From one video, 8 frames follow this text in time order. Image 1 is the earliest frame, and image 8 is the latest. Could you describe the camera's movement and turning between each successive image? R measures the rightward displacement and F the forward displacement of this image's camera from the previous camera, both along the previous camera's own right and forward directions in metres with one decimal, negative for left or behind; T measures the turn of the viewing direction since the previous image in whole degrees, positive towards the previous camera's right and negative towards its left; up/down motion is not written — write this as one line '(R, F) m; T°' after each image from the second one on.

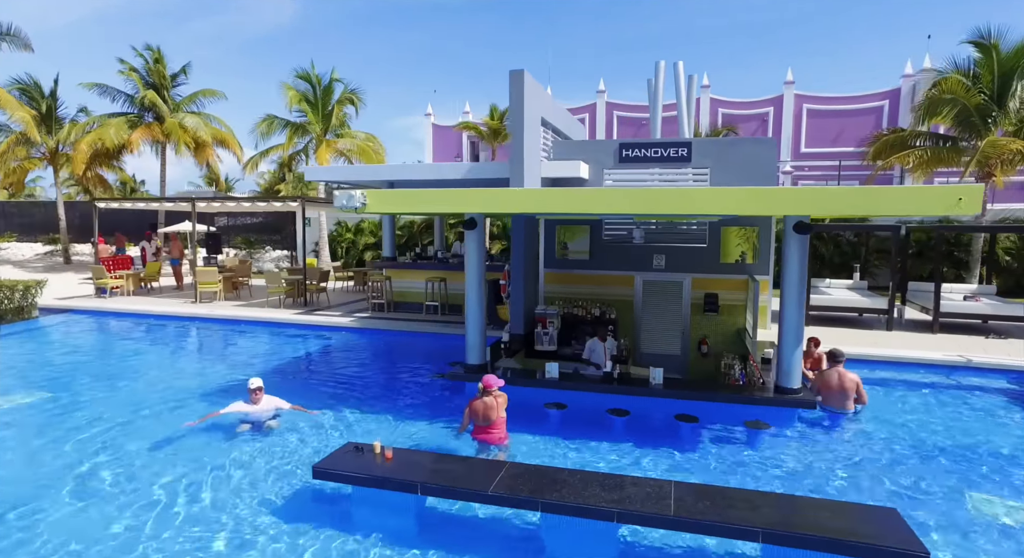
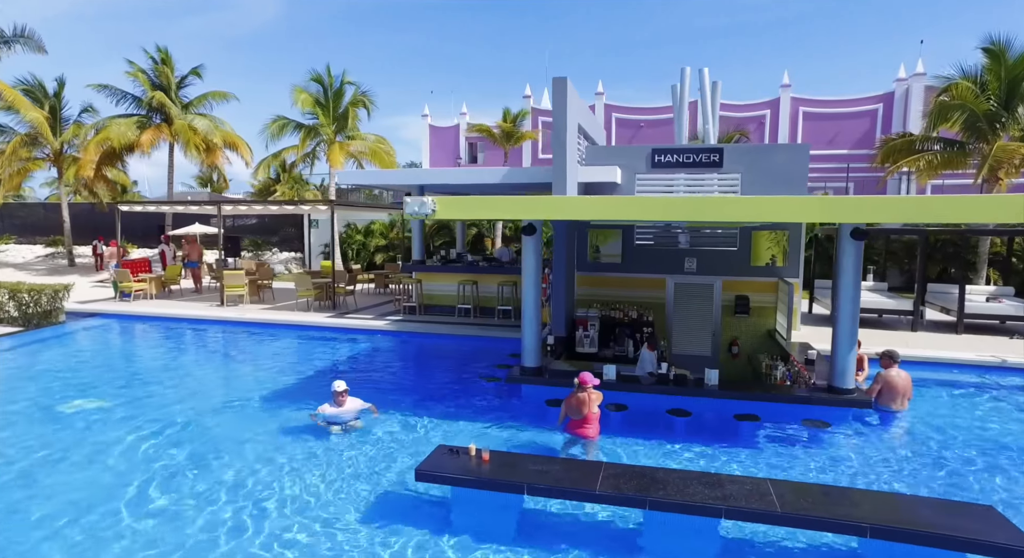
(-0.9, -0.2) m; +1°
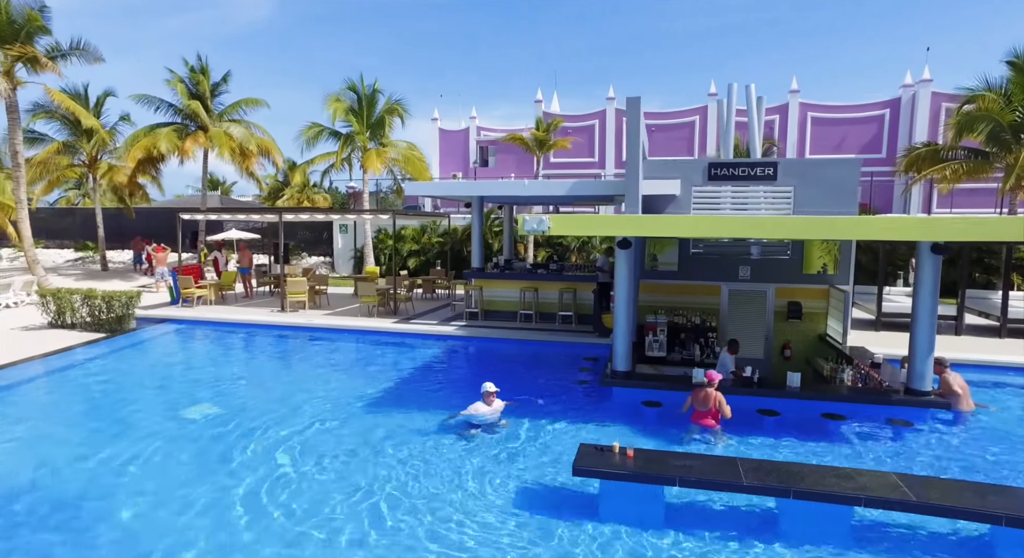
(-1.5, -0.6) m; +1°
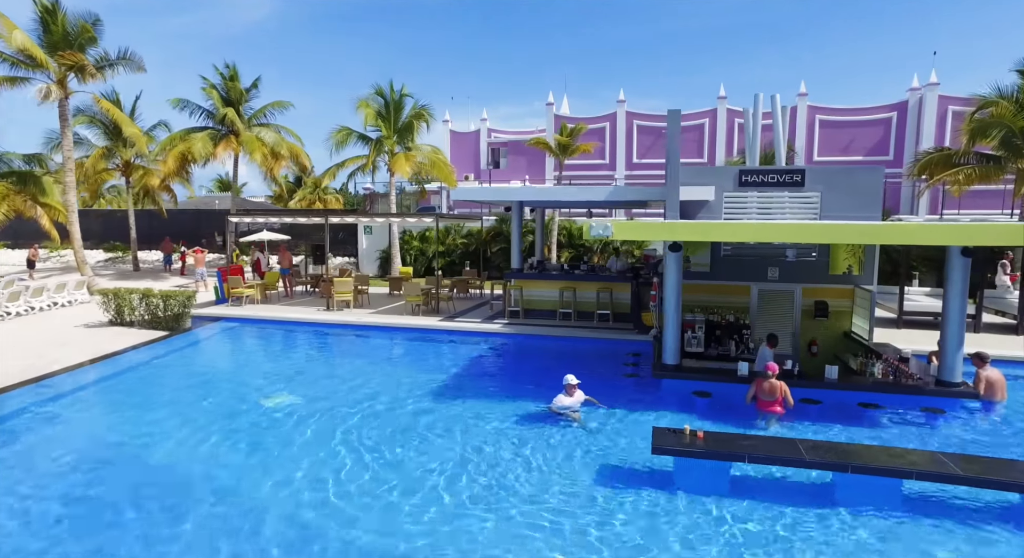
(-0.9, -0.7) m; 0°
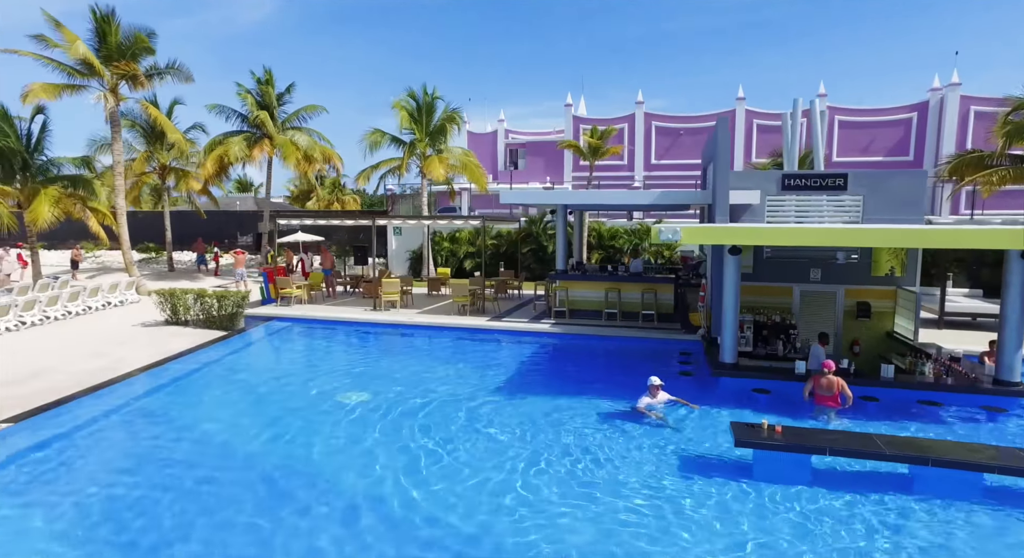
(-1.0, -0.4) m; -1°
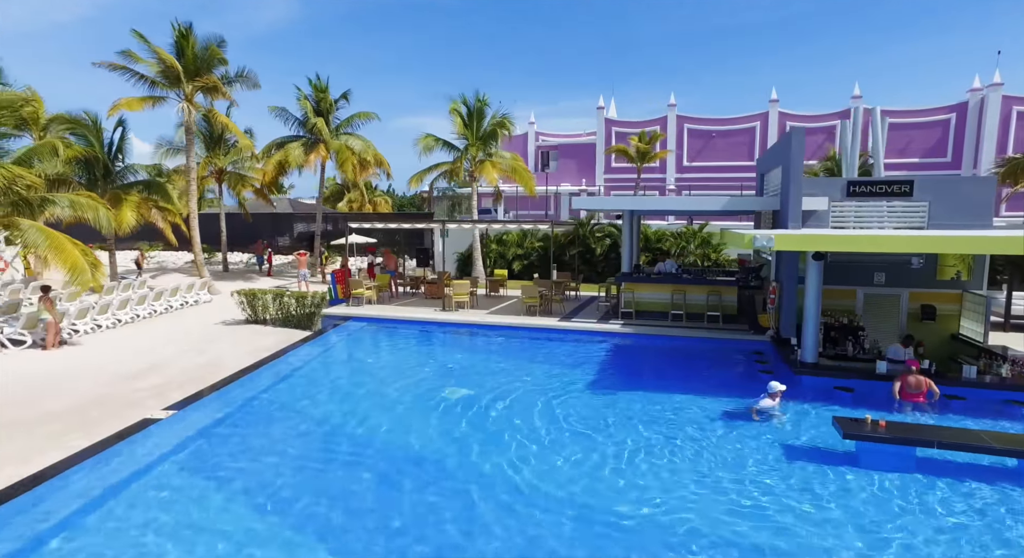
(-1.3, -0.6) m; -2°
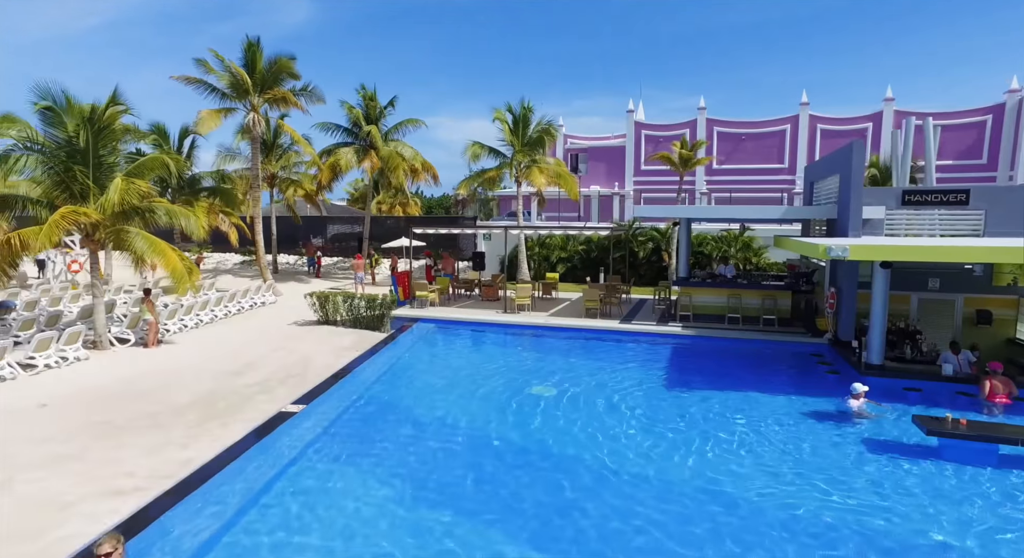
(-1.3, -0.7) m; -2°
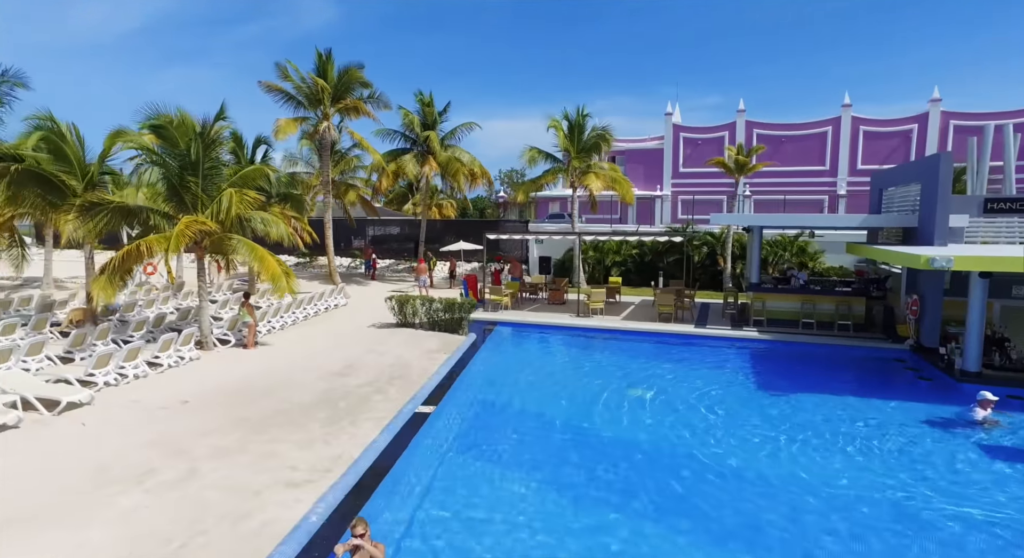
(-1.6, -0.5) m; -2°
